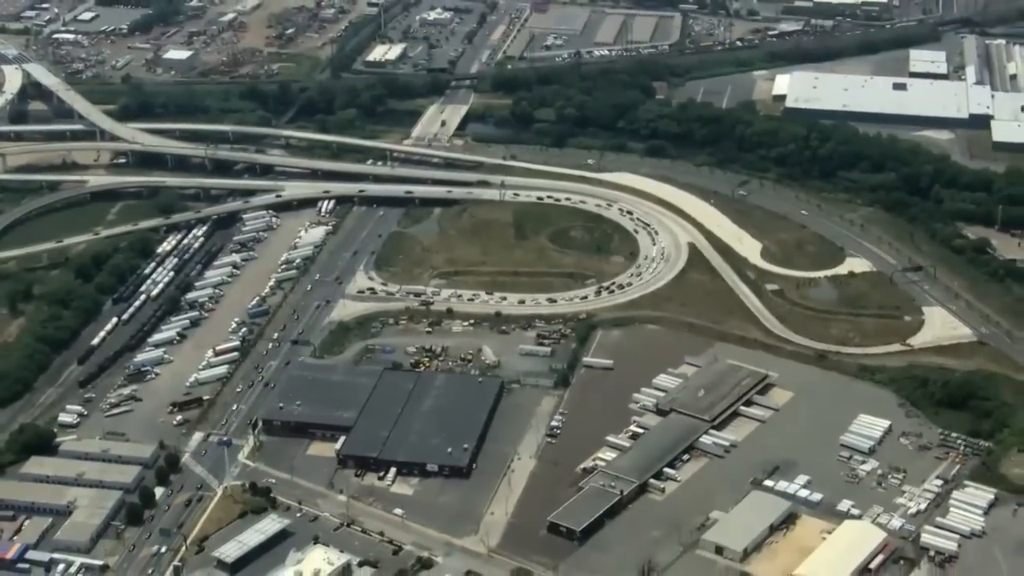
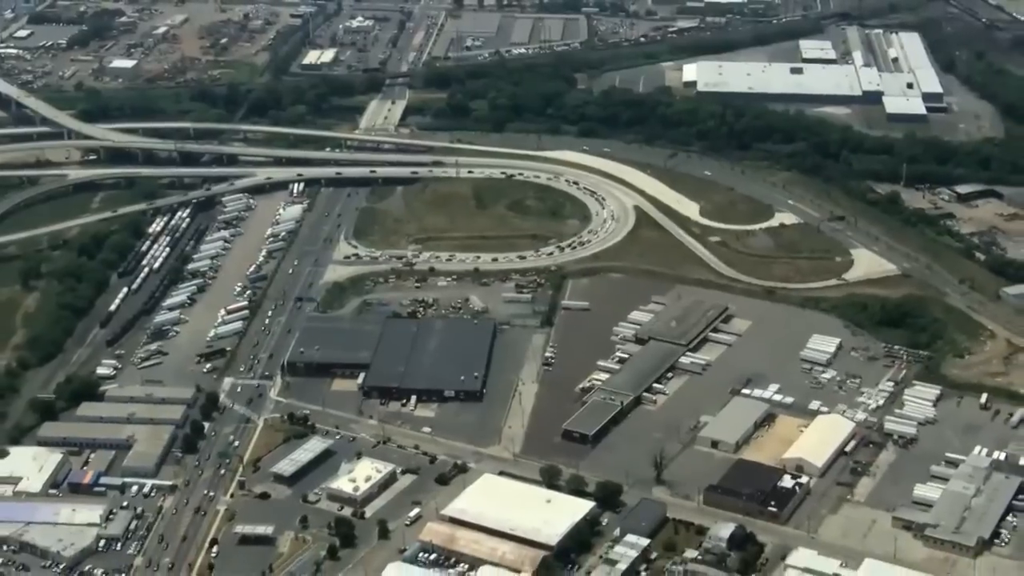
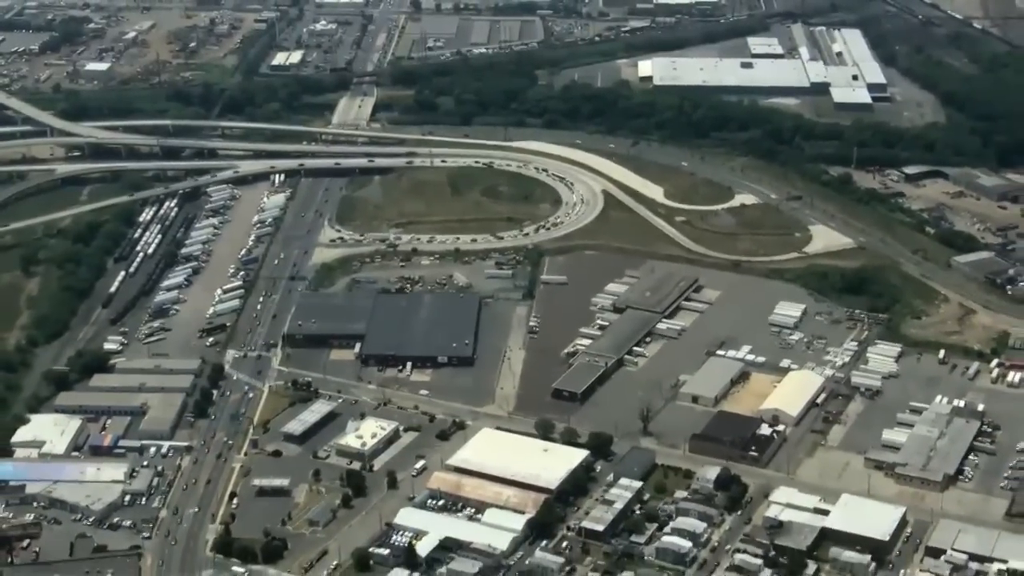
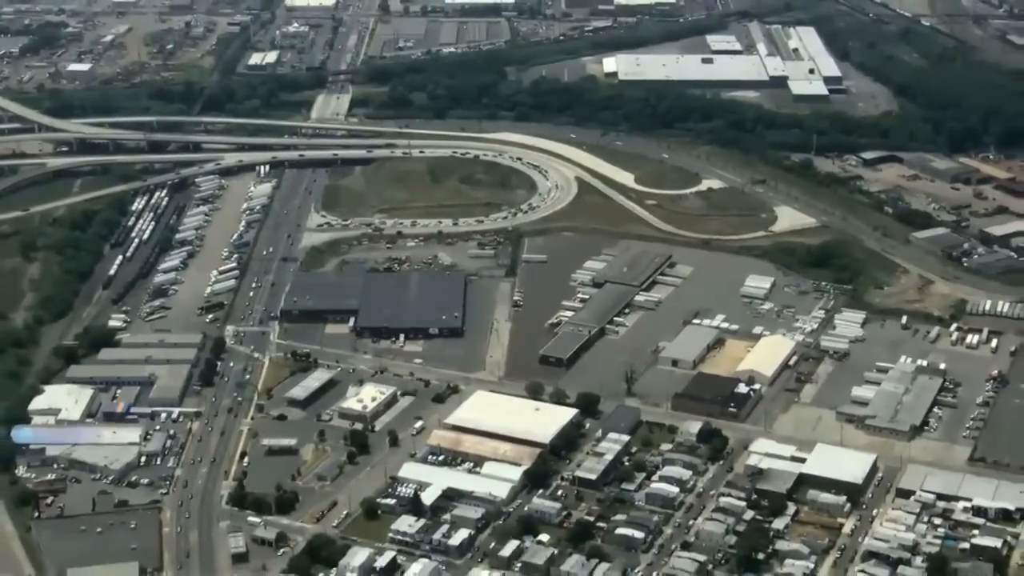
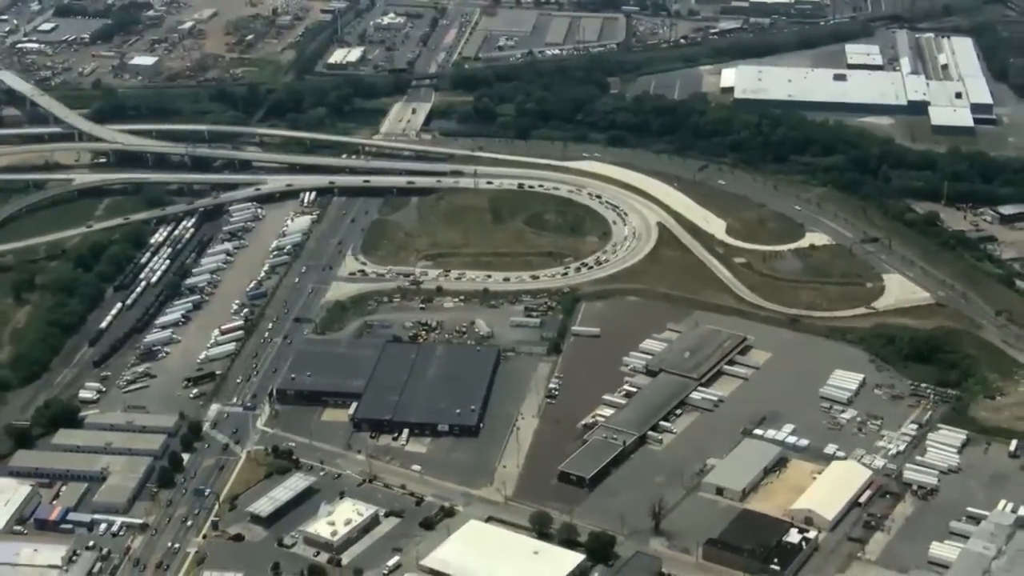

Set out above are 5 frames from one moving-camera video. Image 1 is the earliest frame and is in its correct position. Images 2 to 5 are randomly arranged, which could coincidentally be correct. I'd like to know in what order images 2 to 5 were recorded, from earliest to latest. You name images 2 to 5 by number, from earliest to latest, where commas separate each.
5, 2, 3, 4
